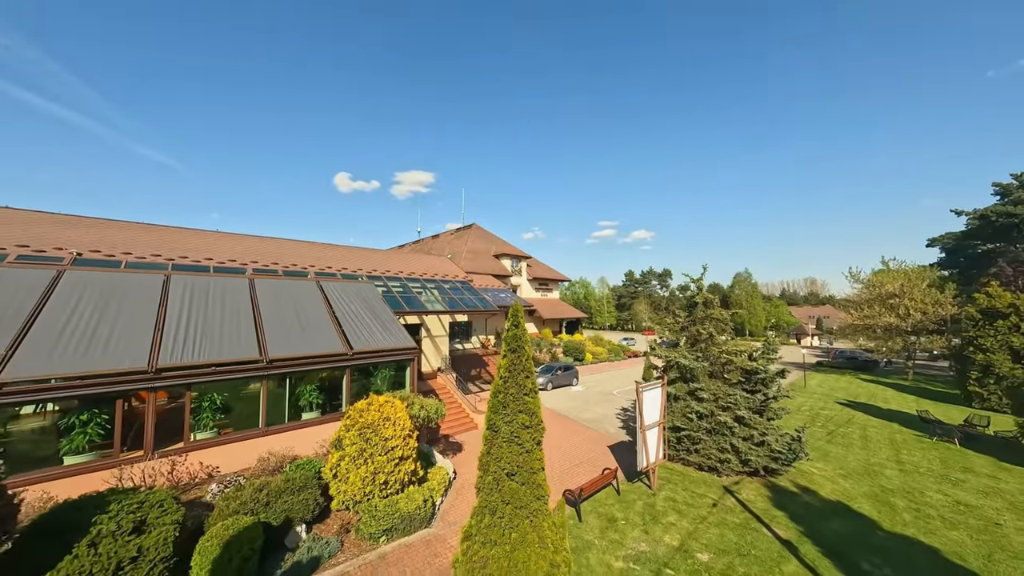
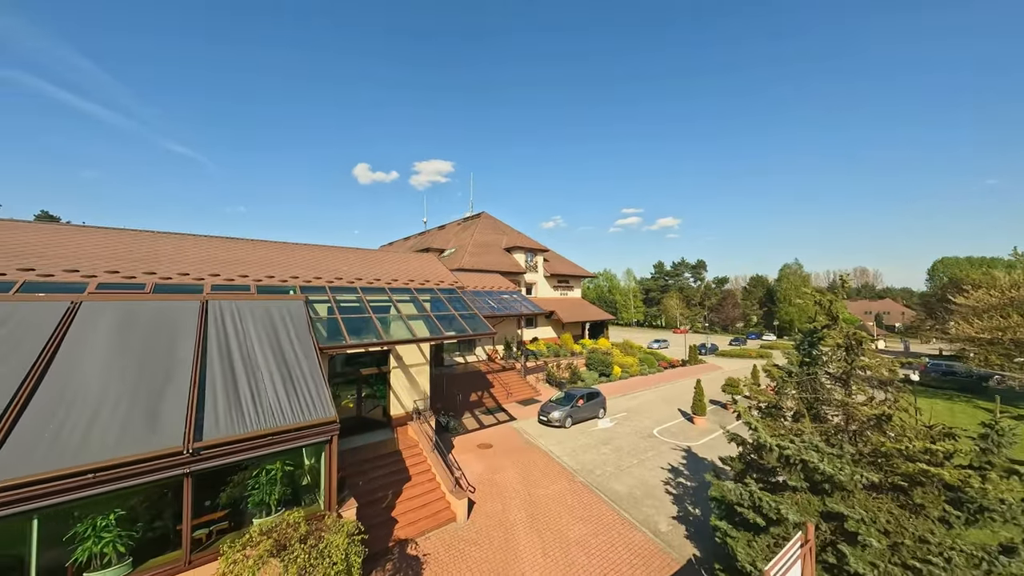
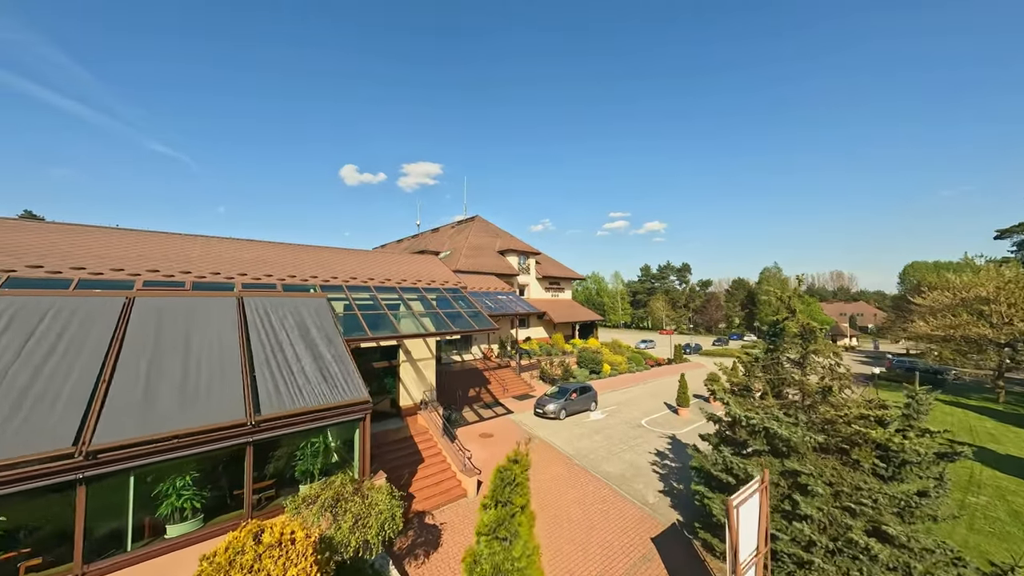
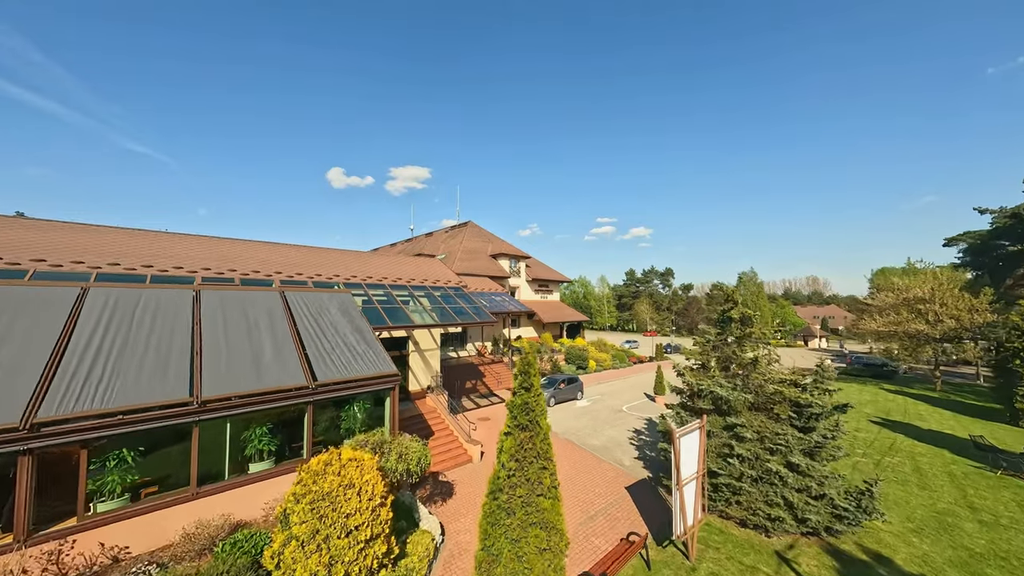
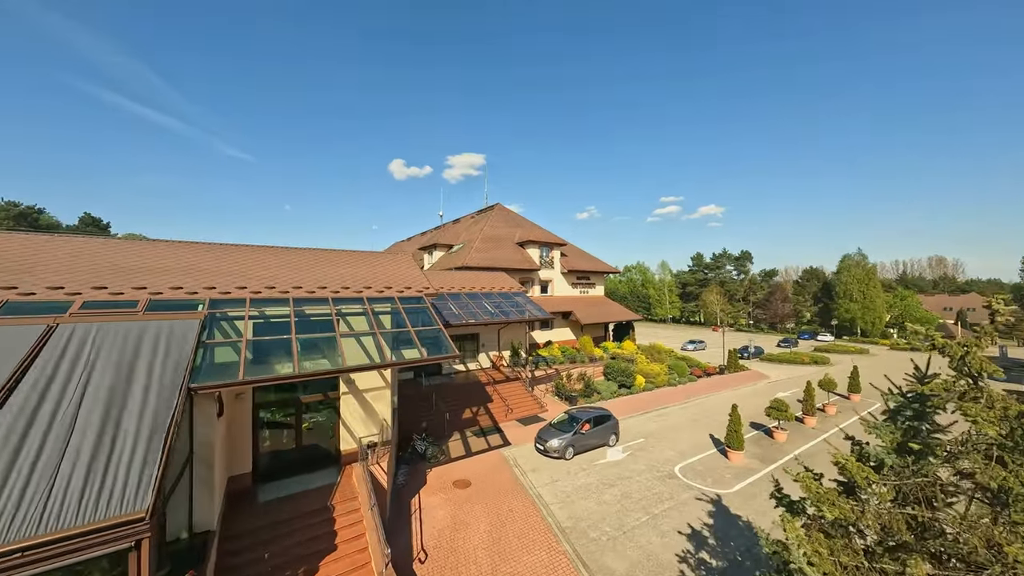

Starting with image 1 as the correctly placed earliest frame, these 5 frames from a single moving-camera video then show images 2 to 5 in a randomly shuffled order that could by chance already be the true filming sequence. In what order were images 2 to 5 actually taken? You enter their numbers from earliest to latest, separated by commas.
4, 3, 2, 5
